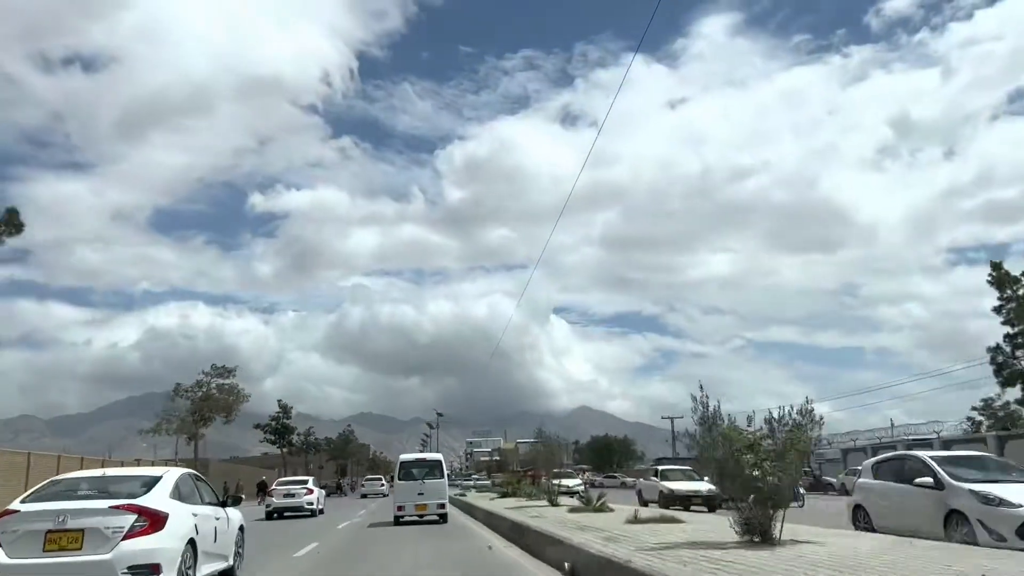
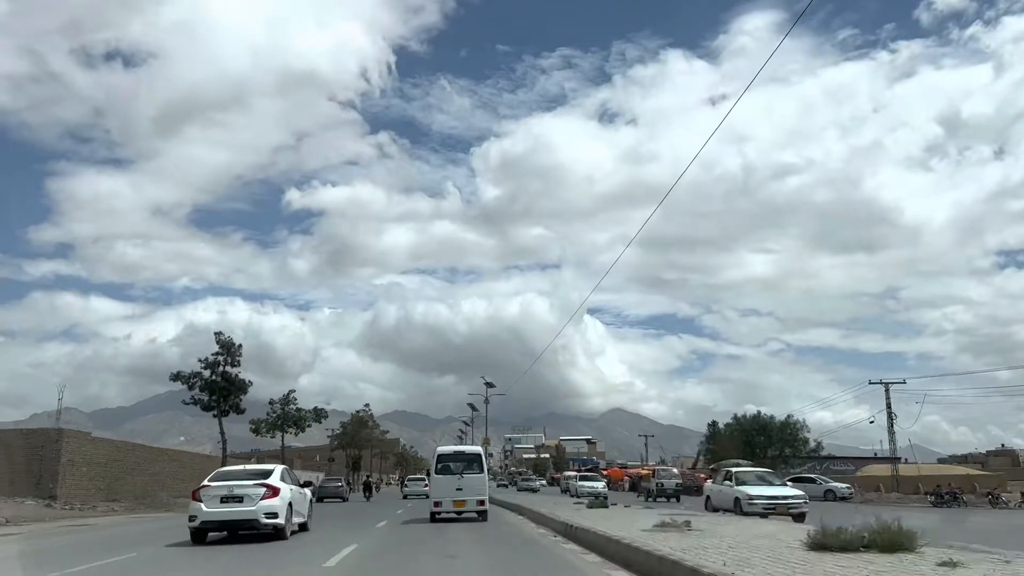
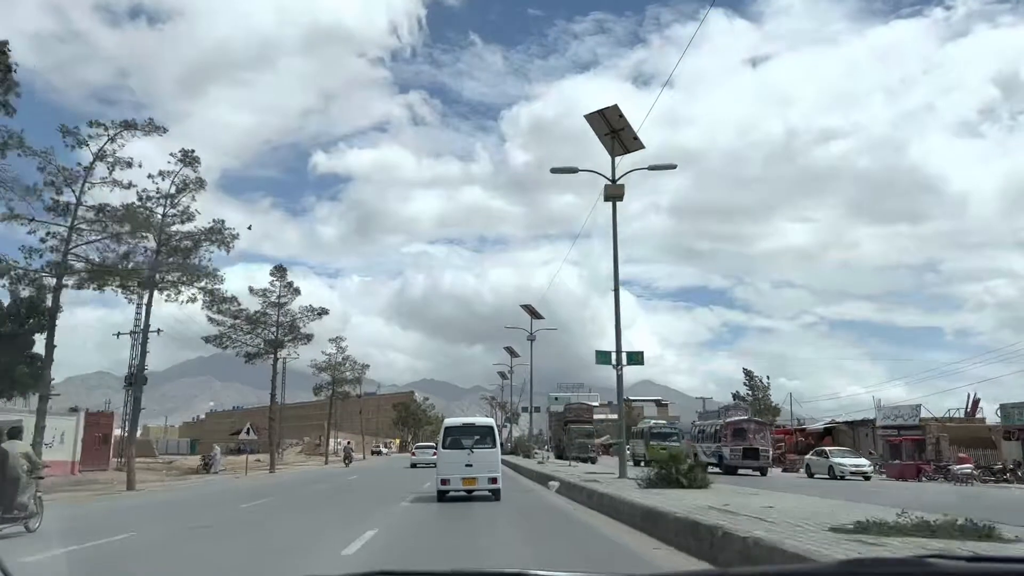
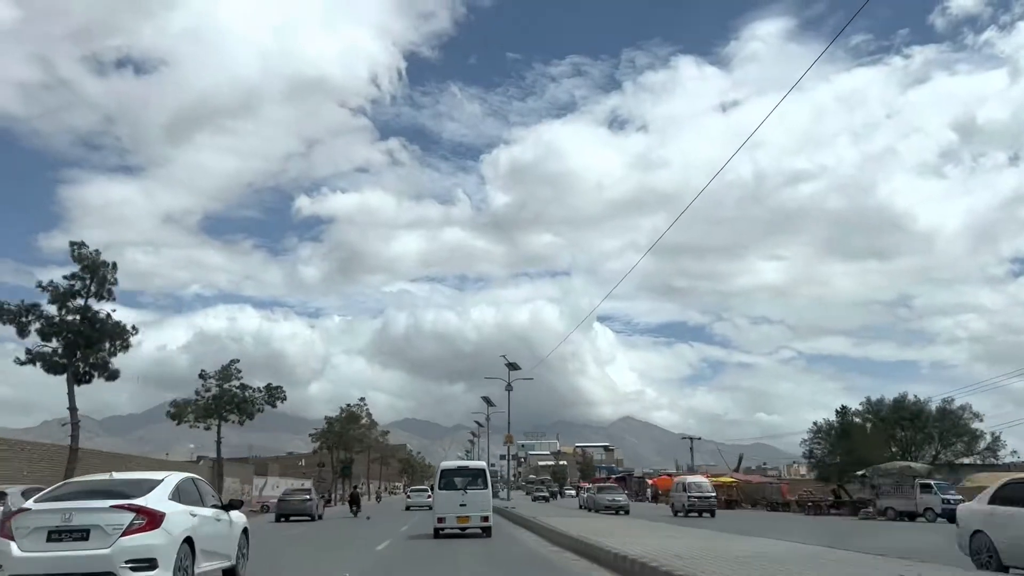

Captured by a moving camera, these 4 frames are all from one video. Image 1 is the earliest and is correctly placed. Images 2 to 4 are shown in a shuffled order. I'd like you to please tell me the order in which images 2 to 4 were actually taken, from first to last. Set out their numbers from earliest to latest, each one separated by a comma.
2, 4, 3
